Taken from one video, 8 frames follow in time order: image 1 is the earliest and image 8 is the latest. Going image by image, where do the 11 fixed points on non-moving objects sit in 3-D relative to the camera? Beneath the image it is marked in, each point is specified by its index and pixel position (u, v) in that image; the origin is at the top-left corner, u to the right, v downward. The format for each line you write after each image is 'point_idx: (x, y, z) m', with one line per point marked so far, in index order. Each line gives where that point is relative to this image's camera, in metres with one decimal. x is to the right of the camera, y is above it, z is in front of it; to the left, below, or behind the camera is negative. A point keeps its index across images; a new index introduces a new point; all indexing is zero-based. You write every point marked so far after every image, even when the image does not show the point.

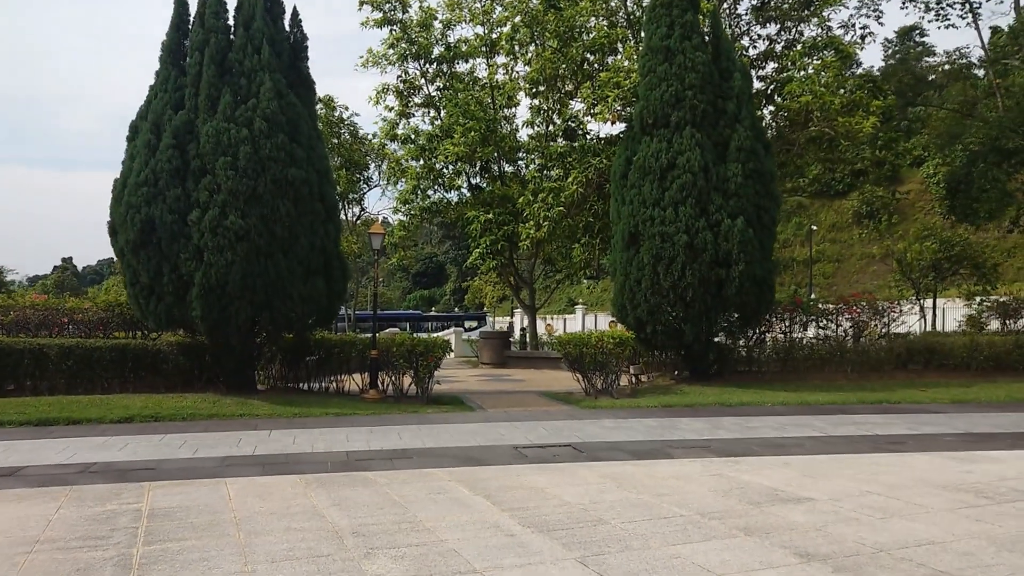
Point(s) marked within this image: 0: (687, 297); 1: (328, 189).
0: (+2.7, -0.2, +13.1) m
1: (-2.7, +1.4, +12.4) m
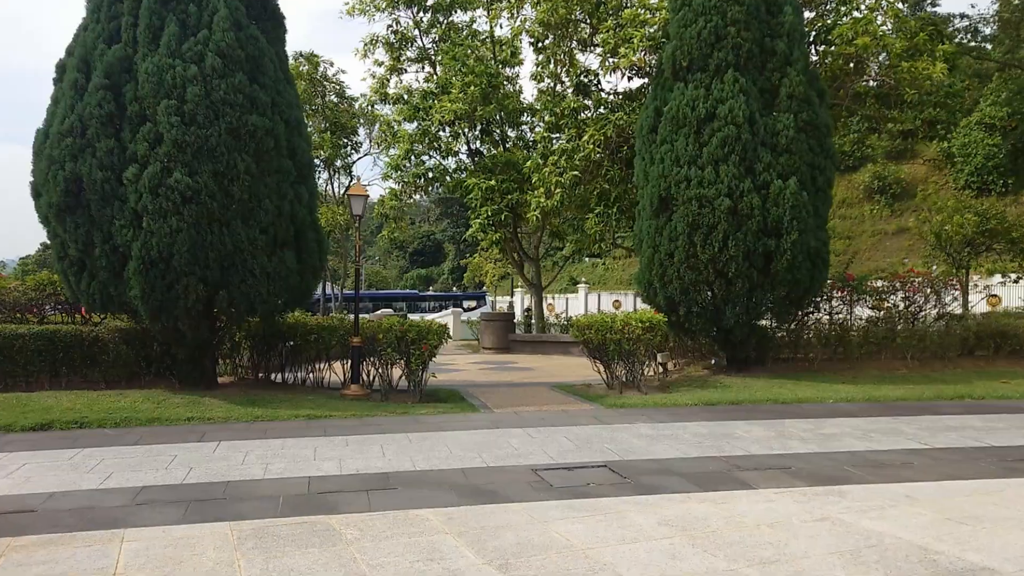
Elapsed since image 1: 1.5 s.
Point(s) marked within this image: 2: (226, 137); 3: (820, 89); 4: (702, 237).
0: (+2.8, +0.2, +11.0) m
1: (-2.6, +1.7, +10.3) m
2: (-3.1, +1.6, +9.3) m
3: (+4.1, +2.7, +11.4) m
4: (+2.4, +0.7, +11.0) m
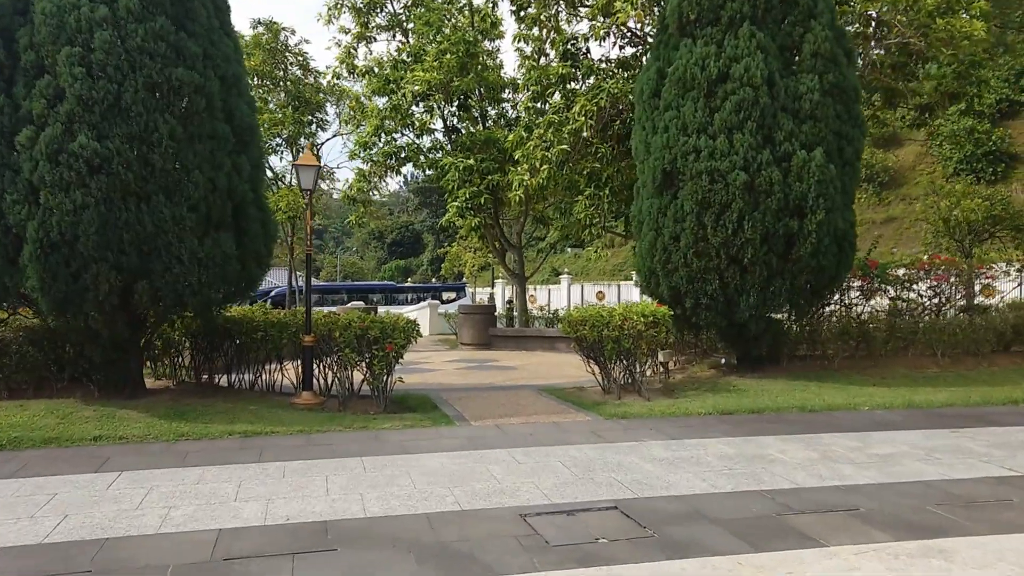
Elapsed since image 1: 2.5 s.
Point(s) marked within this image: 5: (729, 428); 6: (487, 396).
0: (+2.6, +0.3, +9.5) m
1: (-2.8, +1.9, +8.7) m
2: (-3.3, +1.7, +7.6) m
3: (+3.9, +2.8, +9.9) m
4: (+2.2, +0.8, +9.5) m
5: (+1.9, -1.2, +7.5) m
6: (-0.3, -1.3, +9.9) m
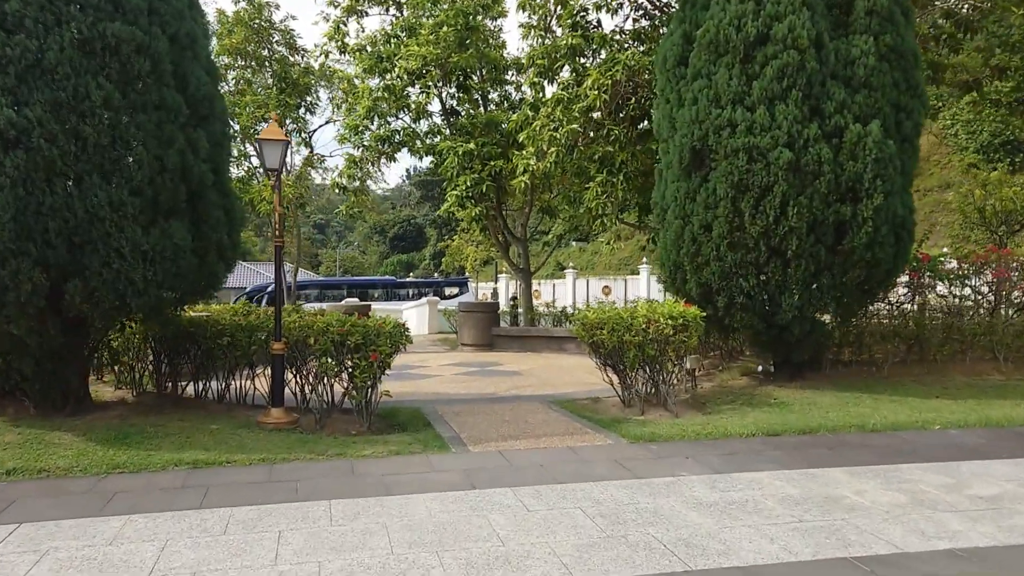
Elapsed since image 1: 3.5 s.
0: (+2.6, +0.3, +8.2) m
1: (-2.7, +1.9, +7.3) m
2: (-3.3, +1.7, +6.3) m
3: (+4.0, +2.8, +8.6) m
4: (+2.3, +0.8, +8.1) m
5: (+2.0, -1.2, +6.2) m
6: (-0.2, -1.2, +8.6) m
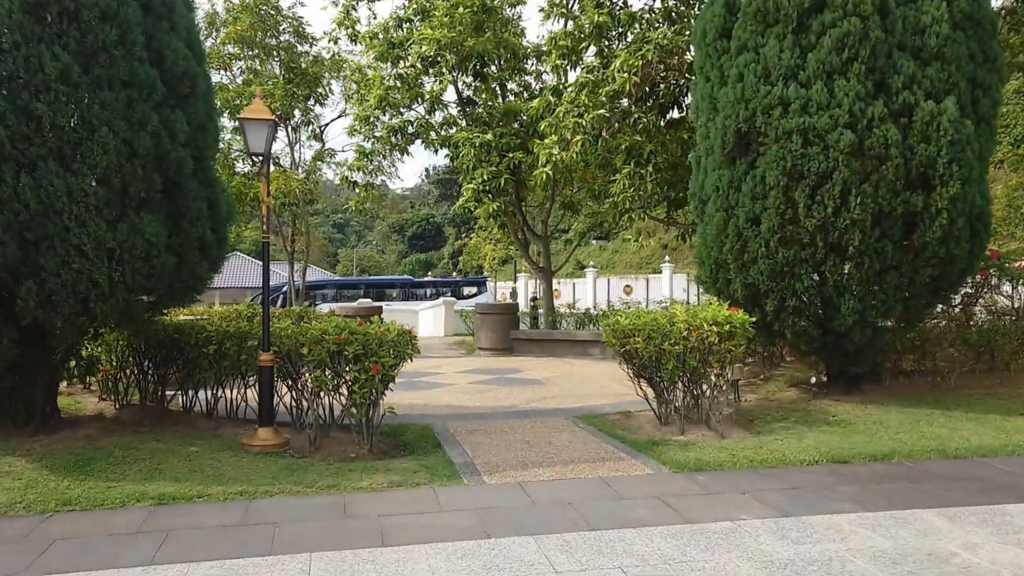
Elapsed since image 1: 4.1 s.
0: (+2.8, +0.3, +7.2) m
1: (-2.6, +1.8, +6.4) m
2: (-3.1, +1.7, +5.4) m
3: (+4.1, +2.8, +7.5) m
4: (+2.5, +0.8, +7.1) m
5: (+2.1, -1.2, +5.2) m
6: (0.0, -1.2, +7.7) m
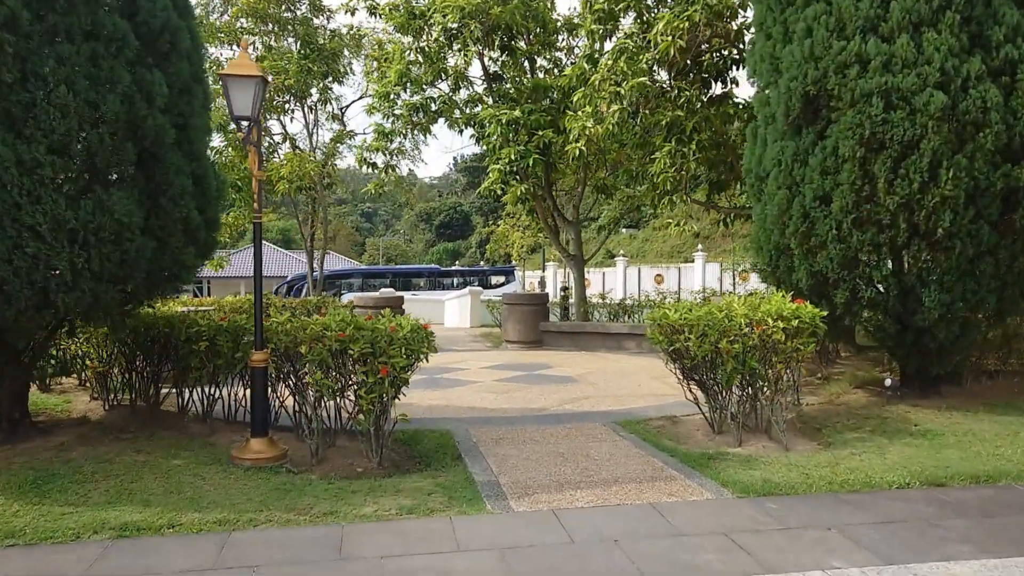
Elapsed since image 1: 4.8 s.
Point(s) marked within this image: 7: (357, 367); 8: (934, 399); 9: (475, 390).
0: (+3.0, +0.4, +6.2) m
1: (-2.4, +1.9, +5.6) m
2: (-3.0, +1.8, +4.6) m
3: (+4.4, +2.9, +6.4) m
4: (+2.7, +0.9, +6.1) m
5: (+2.3, -1.2, +4.2) m
6: (+0.2, -1.2, +6.7) m
7: (-1.0, -0.5, +5.6) m
8: (+3.6, -0.9, +7.2) m
9: (-0.4, -1.1, +9.2) m
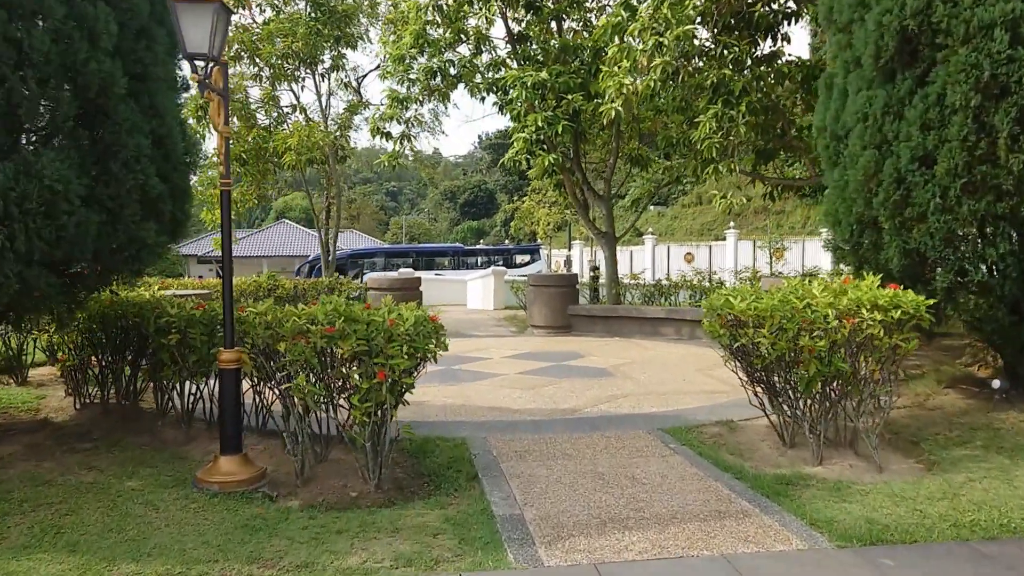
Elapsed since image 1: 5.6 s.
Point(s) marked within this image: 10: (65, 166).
0: (+3.2, +0.5, +4.9) m
1: (-2.2, +2.0, +4.5) m
2: (-2.8, +1.8, +3.5) m
3: (+4.5, +3.0, +5.1) m
4: (+2.8, +1.0, +4.8) m
5: (+2.4, -1.1, +3.0) m
6: (+0.4, -1.0, +5.6) m
7: (-0.9, -0.4, +4.5) m
8: (+3.8, -0.8, +5.9) m
9: (-0.1, -0.9, +8.1) m
10: (-2.2, +0.6, +4.3) m
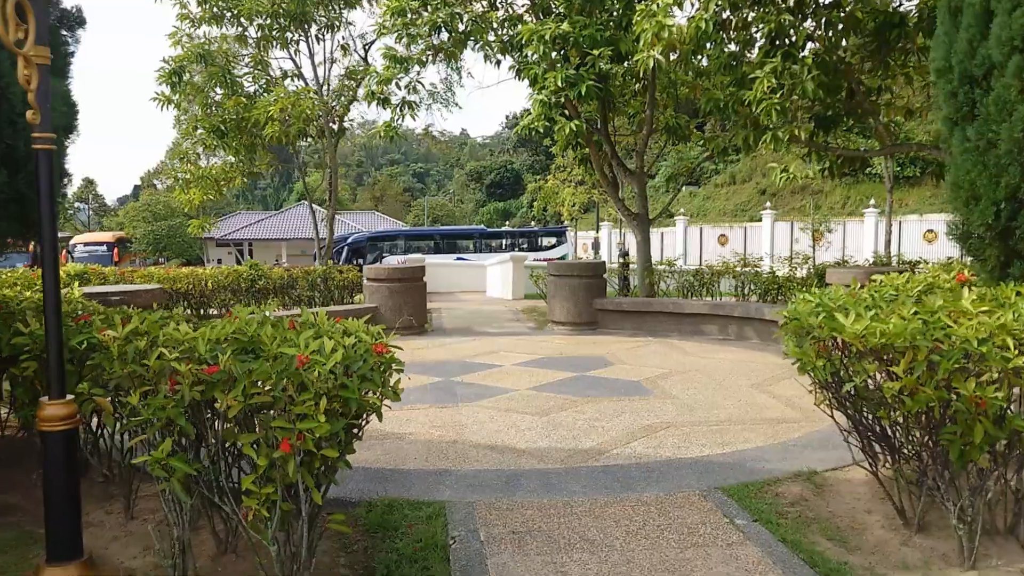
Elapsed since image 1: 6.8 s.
0: (+3.1, +0.5, +3.1) m
1: (-2.3, +1.9, +2.8) m
2: (-2.9, +1.8, +1.9) m
3: (+4.5, +3.0, +3.2) m
4: (+2.8, +0.9, +3.0) m
5: (+2.3, -1.2, +1.3) m
6: (+0.4, -1.1, +3.9) m
7: (-0.9, -0.5, +2.9) m
8: (+3.8, -0.8, +4.1) m
9: (-0.1, -0.9, +6.5) m
10: (-2.3, +0.5, +2.6) m
